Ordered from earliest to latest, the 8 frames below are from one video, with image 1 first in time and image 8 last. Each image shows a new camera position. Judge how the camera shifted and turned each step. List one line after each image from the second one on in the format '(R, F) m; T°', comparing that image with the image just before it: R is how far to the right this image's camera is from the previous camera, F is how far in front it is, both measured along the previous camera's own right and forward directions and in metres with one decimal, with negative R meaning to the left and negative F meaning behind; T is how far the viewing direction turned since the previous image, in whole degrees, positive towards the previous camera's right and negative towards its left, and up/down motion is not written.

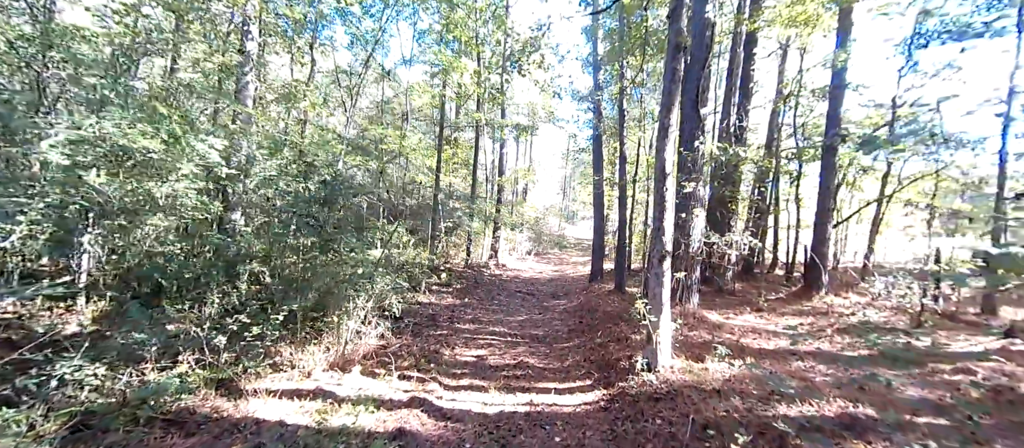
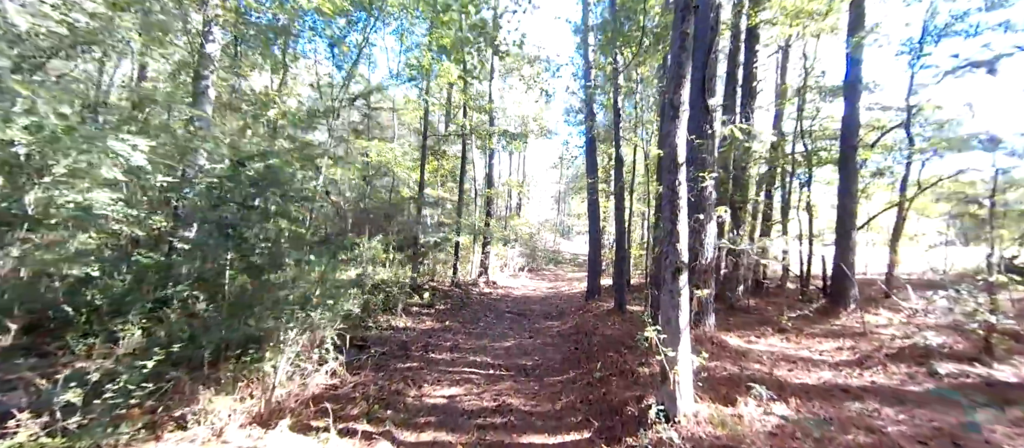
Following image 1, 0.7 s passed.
(+0.2, +1.2) m; +1°
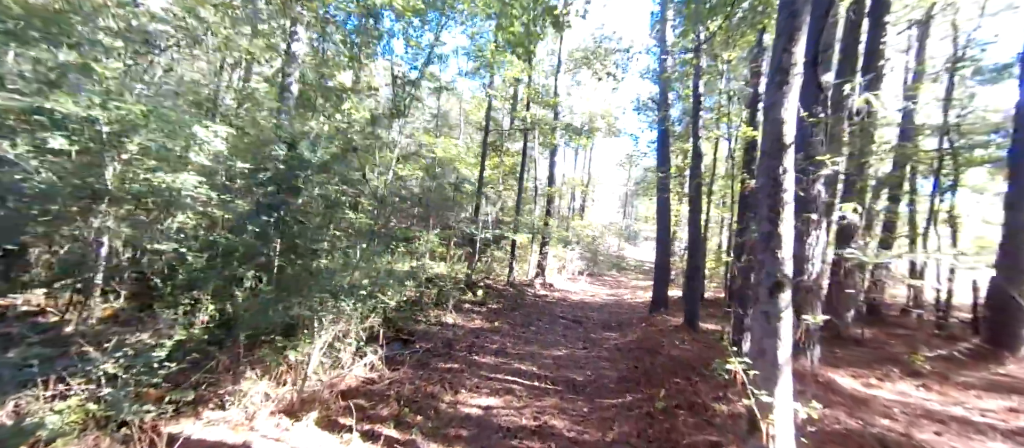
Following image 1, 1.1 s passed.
(+0.1, +0.7) m; -8°
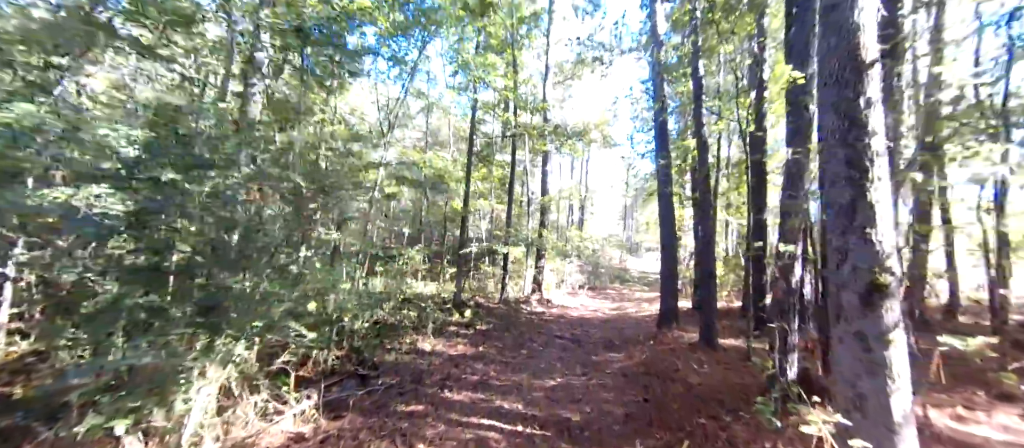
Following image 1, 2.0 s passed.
(+0.4, +1.2) m; 0°
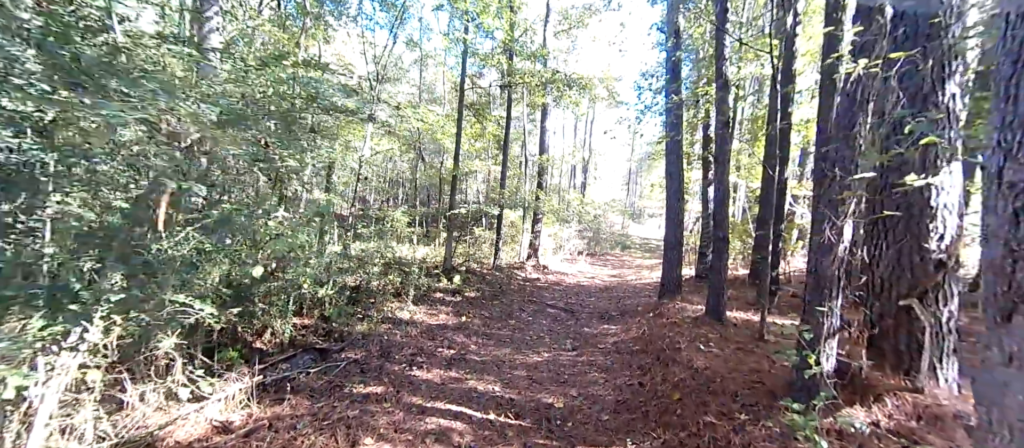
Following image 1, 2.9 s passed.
(+0.3, +0.9) m; 0°
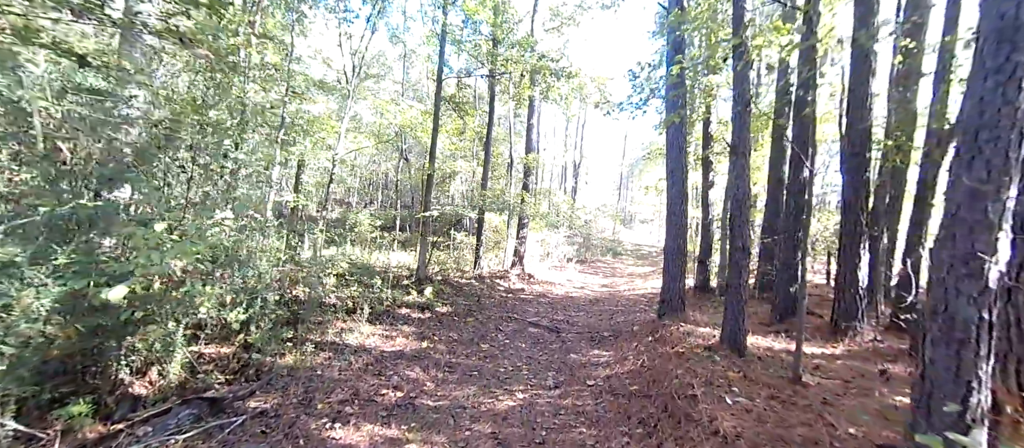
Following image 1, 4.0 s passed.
(+0.3, +1.3) m; +1°
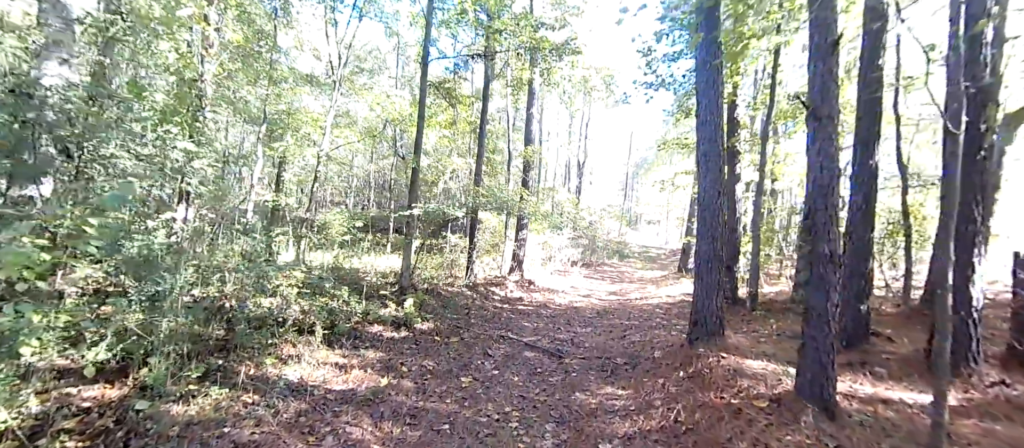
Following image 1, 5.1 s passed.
(+0.2, +1.5) m; -1°
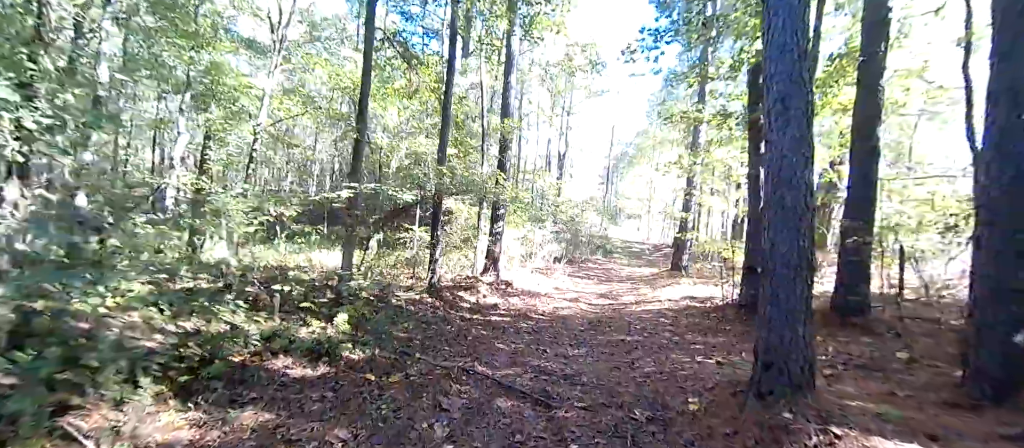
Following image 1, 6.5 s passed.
(+0.1, +2.2) m; +3°
